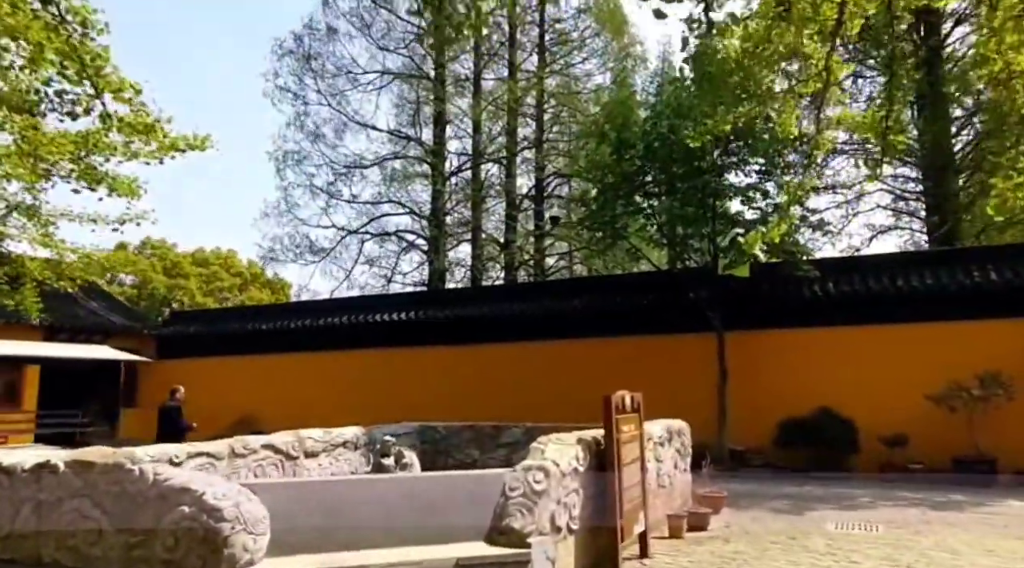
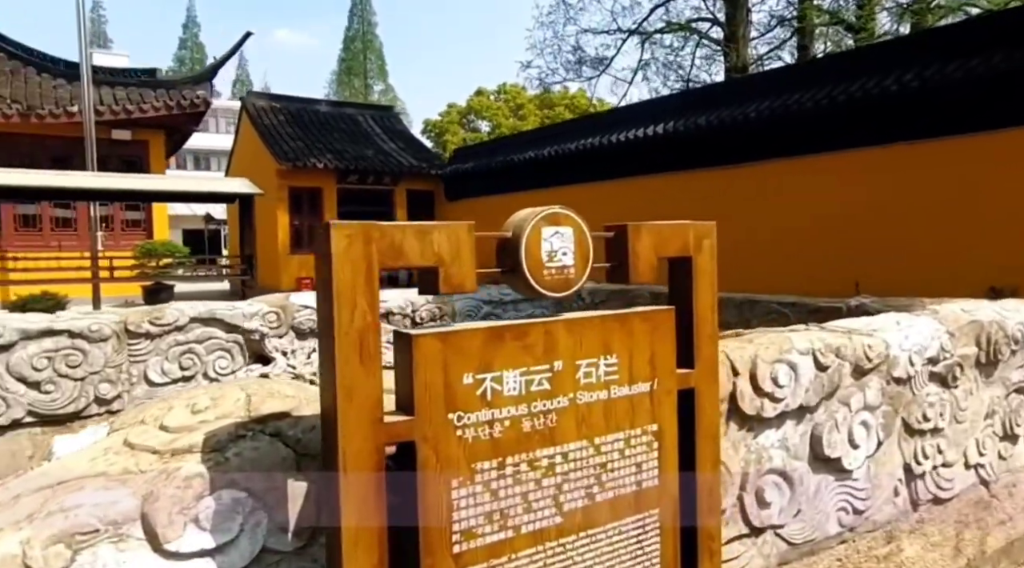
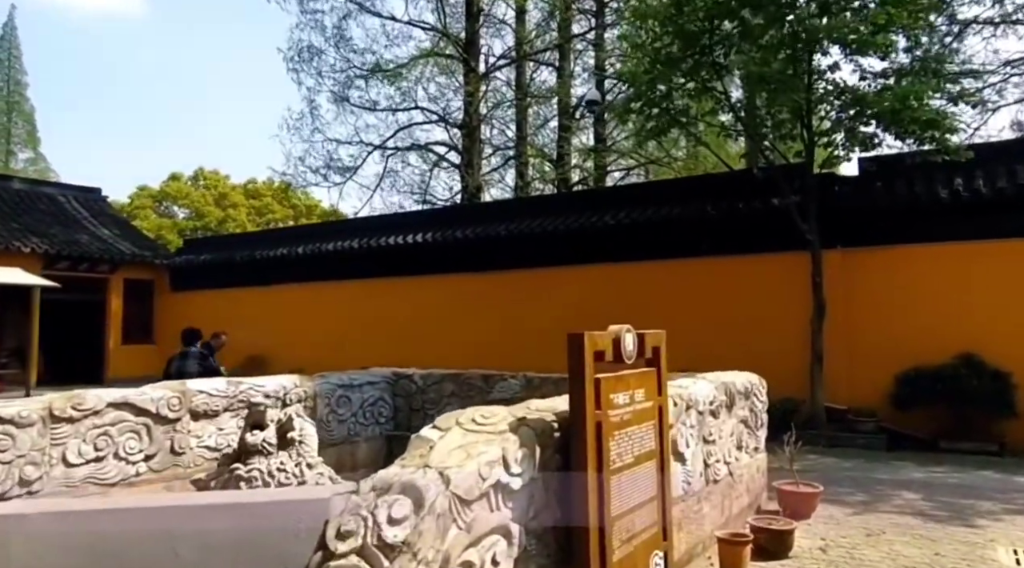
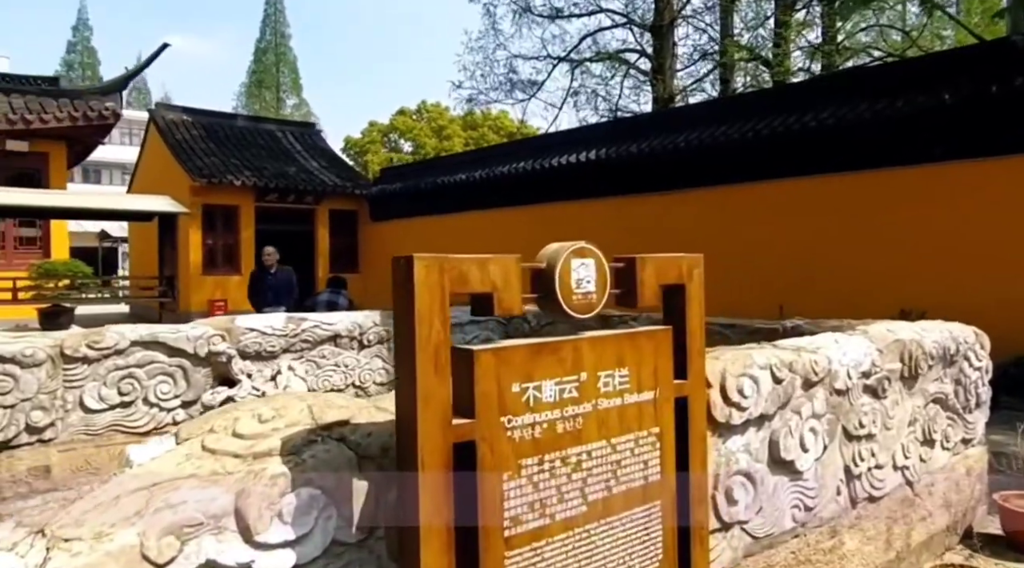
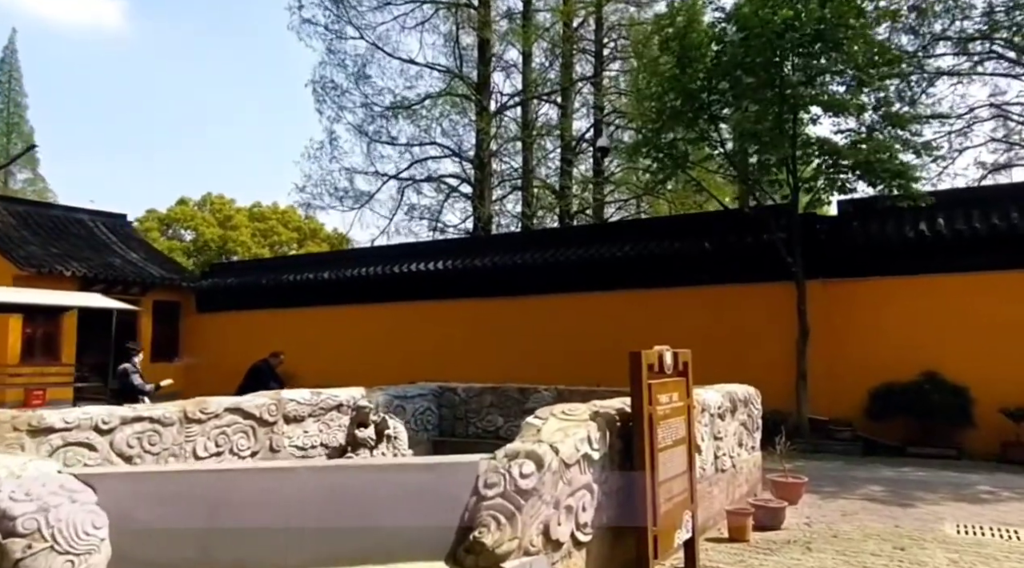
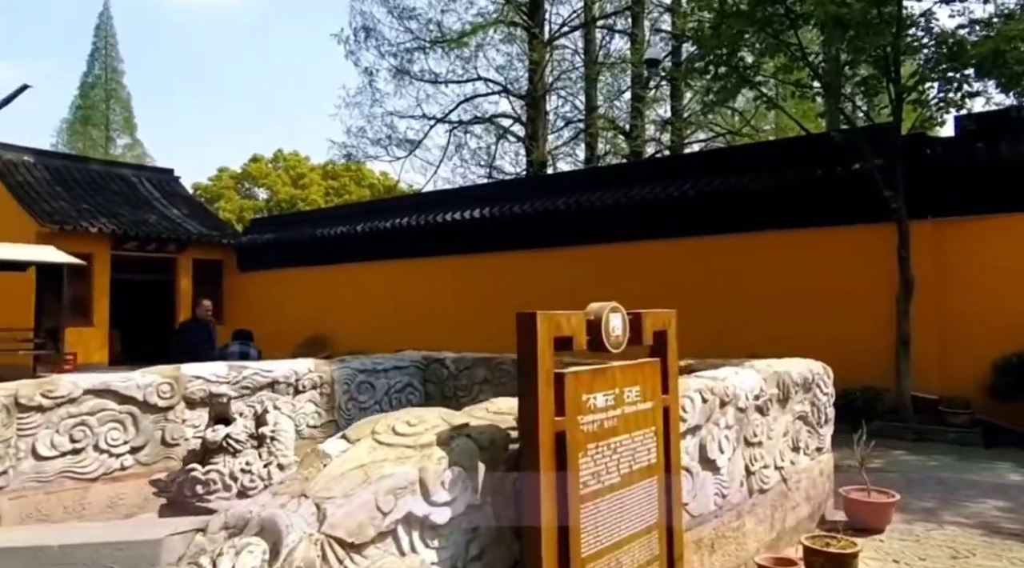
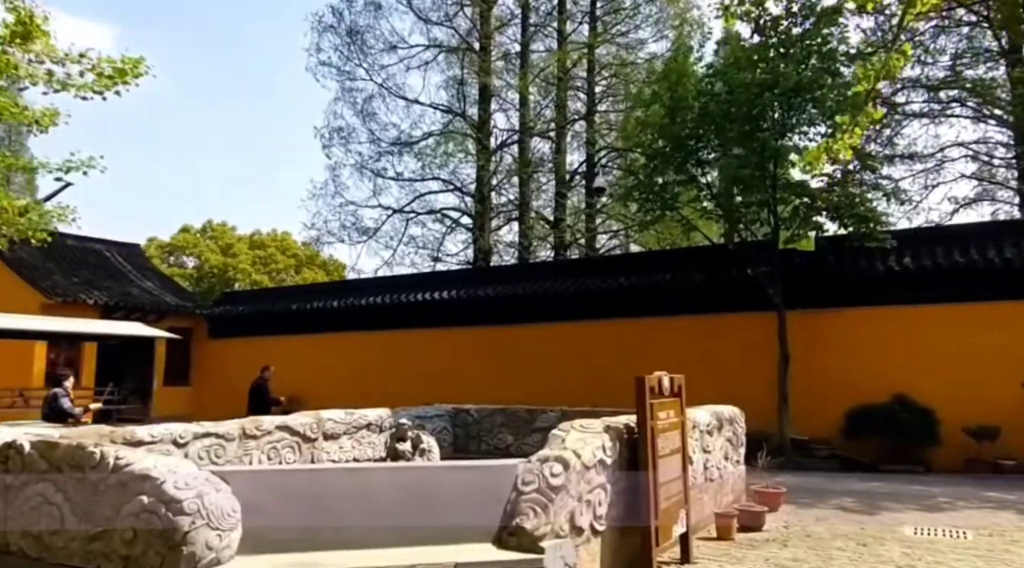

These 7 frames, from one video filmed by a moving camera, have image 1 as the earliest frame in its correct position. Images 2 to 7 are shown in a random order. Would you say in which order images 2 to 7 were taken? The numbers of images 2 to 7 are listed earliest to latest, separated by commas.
7, 5, 3, 6, 4, 2
